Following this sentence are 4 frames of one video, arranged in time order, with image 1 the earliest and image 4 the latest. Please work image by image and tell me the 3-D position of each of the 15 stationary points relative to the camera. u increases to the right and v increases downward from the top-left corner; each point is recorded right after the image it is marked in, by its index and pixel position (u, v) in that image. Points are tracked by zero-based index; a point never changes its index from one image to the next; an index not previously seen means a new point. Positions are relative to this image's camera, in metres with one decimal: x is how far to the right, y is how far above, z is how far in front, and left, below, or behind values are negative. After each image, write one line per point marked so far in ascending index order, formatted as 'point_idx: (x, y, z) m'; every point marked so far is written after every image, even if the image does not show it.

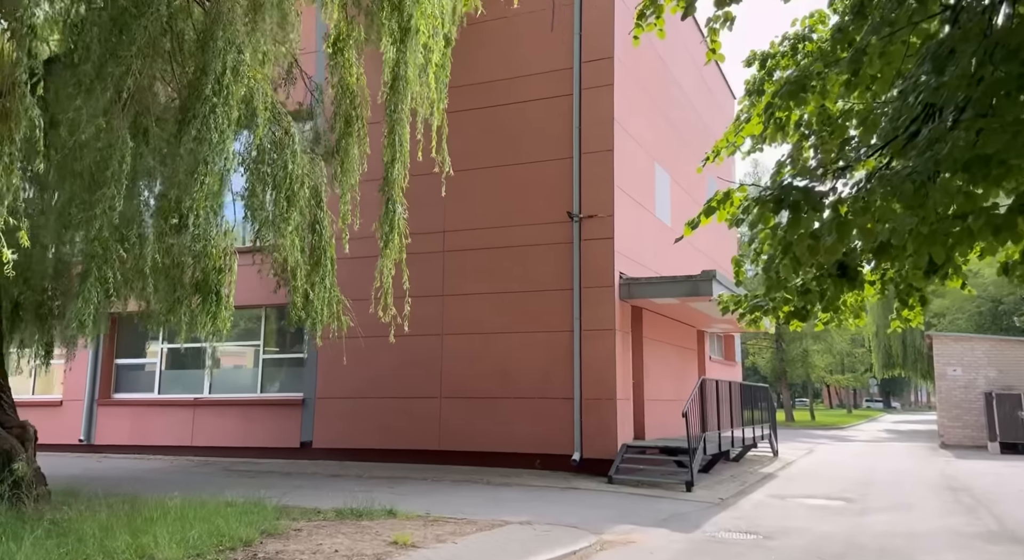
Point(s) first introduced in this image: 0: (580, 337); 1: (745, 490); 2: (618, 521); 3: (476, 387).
0: (+1.1, -1.0, +15.0) m
1: (+3.8, -3.4, +14.3) m
2: (+1.2, -2.8, +10.4) m
3: (-0.7, -1.9, +15.7) m
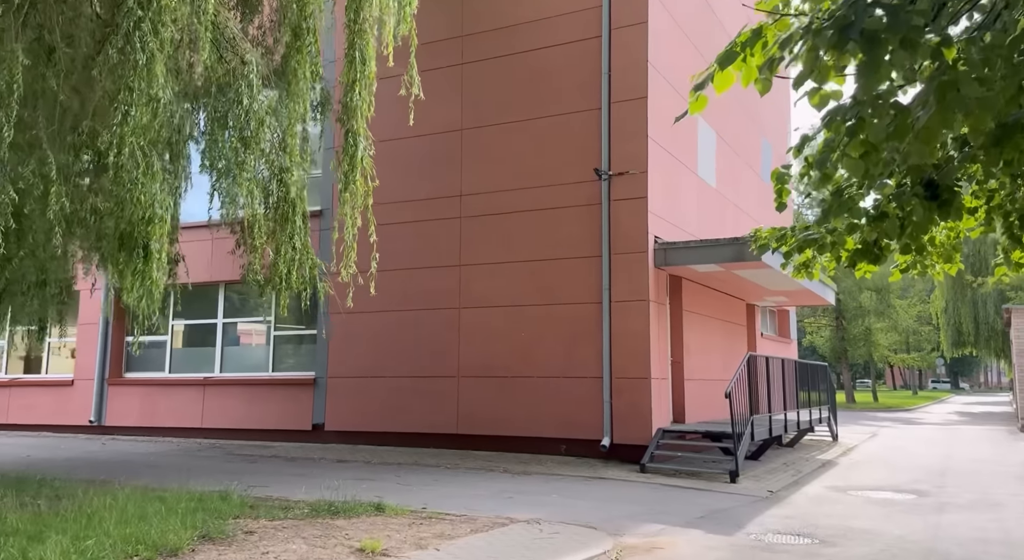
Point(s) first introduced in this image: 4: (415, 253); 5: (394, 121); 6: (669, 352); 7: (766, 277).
0: (+1.5, -0.4, +13.4) m
1: (+4.1, -2.9, +12.6) m
2: (+1.3, -2.4, +8.8) m
3: (-0.2, -1.4, +14.3) m
4: (-1.7, +0.5, +15.2) m
5: (-2.1, +2.8, +15.6) m
6: (+2.5, -1.2, +14.2) m
7: (+4.2, +0.1, +14.7) m
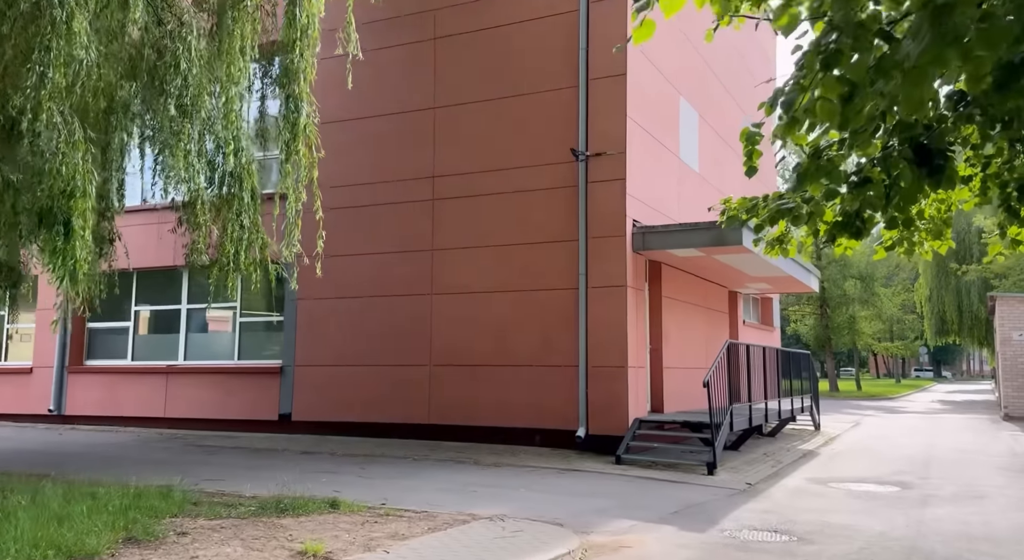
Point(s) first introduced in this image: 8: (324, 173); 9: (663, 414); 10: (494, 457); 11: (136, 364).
0: (+1.1, -0.2, +13.0) m
1: (+3.7, -2.7, +12.2) m
2: (+1.0, -2.2, +8.4) m
3: (-0.7, -1.1, +13.8) m
4: (-2.1, +0.7, +14.7) m
5: (-2.6, +3.1, +15.0) m
6: (+2.1, -0.9, +13.7) m
7: (+3.8, +0.3, +14.3) m
8: (-3.2, +1.8, +15.2) m
9: (+2.3, -2.0, +13.5) m
10: (-0.3, -2.5, +12.3) m
11: (-7.1, -1.6, +16.7) m
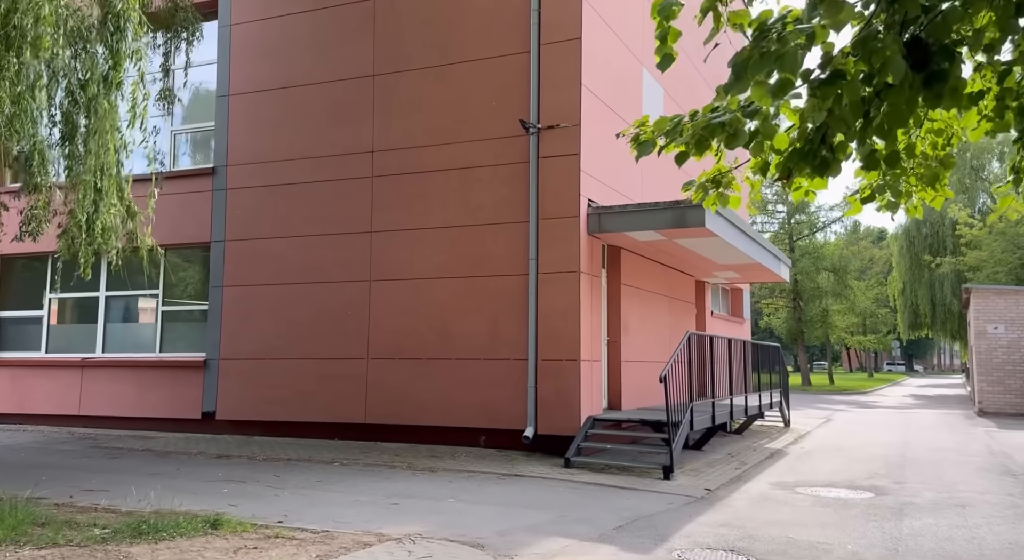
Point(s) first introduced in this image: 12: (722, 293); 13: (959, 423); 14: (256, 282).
0: (+0.3, 0.0, +11.8) m
1: (+2.9, -2.5, +11.2) m
2: (+0.3, -2.1, +7.2) m
3: (-1.5, -0.9, +12.6) m
4: (-3.0, +0.9, +13.4) m
5: (-3.4, +3.3, +13.7) m
6: (+1.3, -0.7, +12.6) m
7: (+3.0, +0.5, +13.2) m
8: (-4.1, +2.1, +13.9) m
9: (+1.5, -1.8, +12.3) m
10: (-1.0, -2.3, +11.2) m
11: (-8.0, -1.3, +15.3) m
12: (+4.7, -0.3, +20.0) m
13: (+9.9, -3.2, +19.4) m
14: (-4.0, 0.0, +13.7) m
